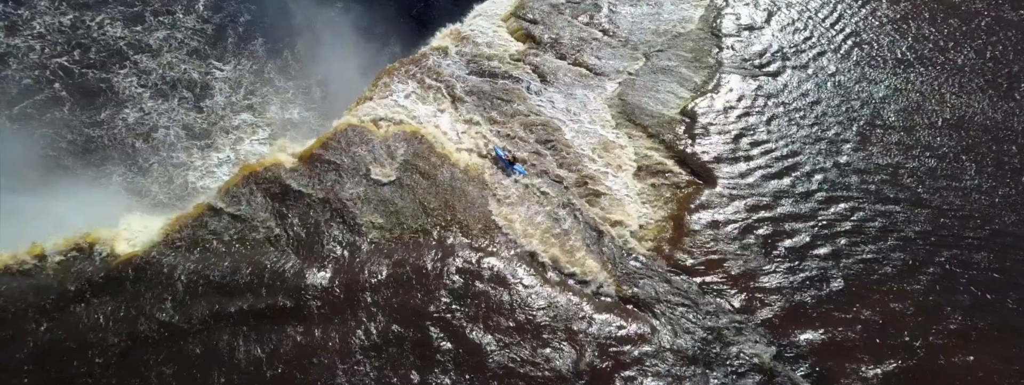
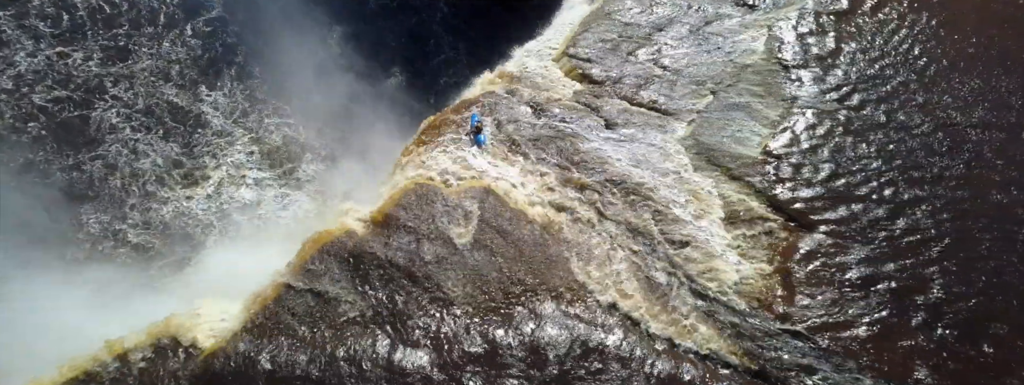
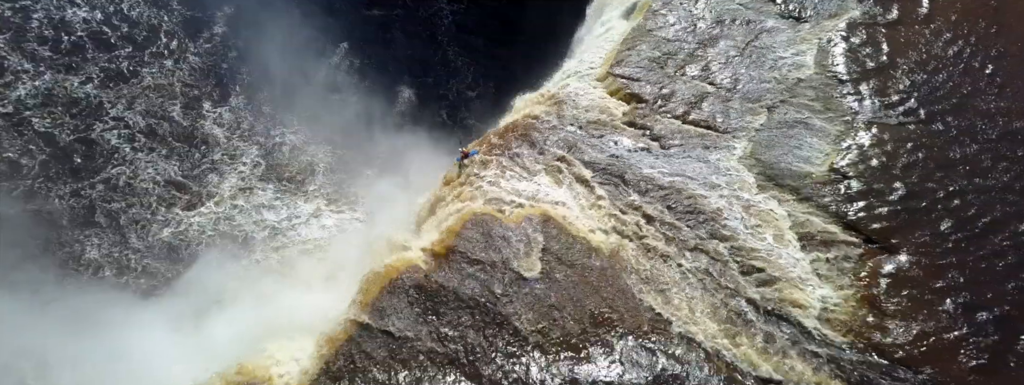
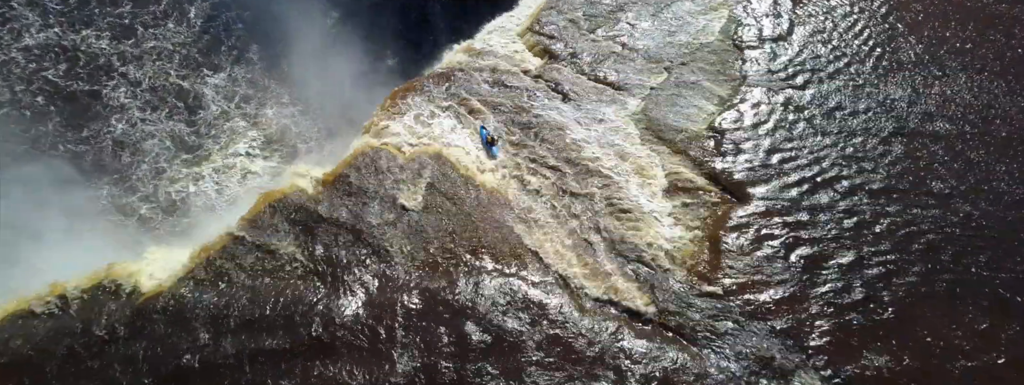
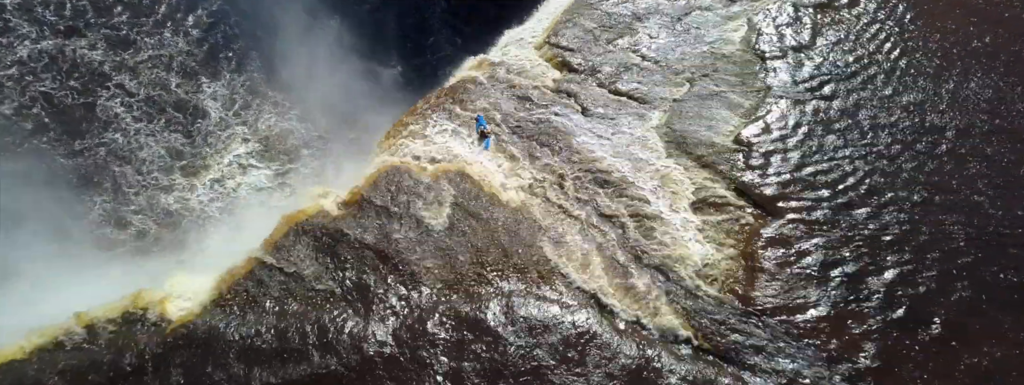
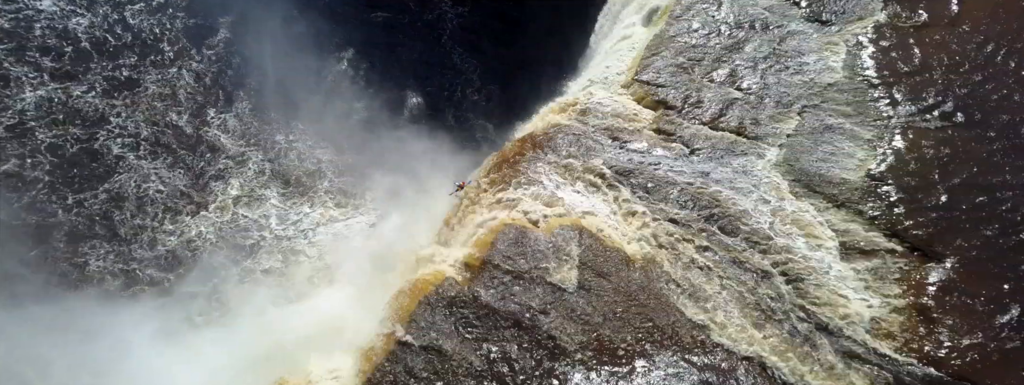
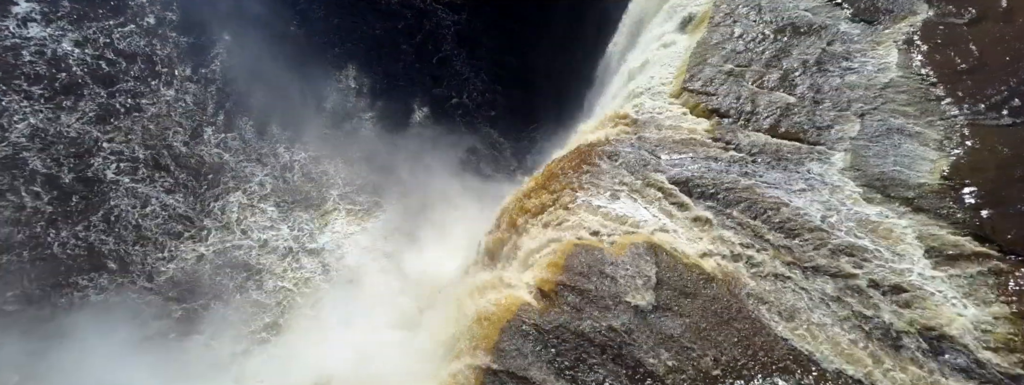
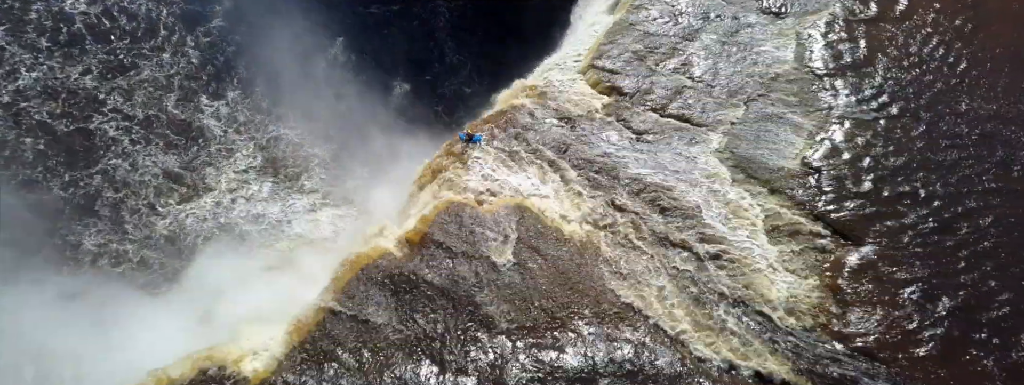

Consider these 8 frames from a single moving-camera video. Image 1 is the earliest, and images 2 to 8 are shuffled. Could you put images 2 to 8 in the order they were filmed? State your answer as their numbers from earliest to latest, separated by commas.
4, 5, 2, 8, 3, 6, 7
